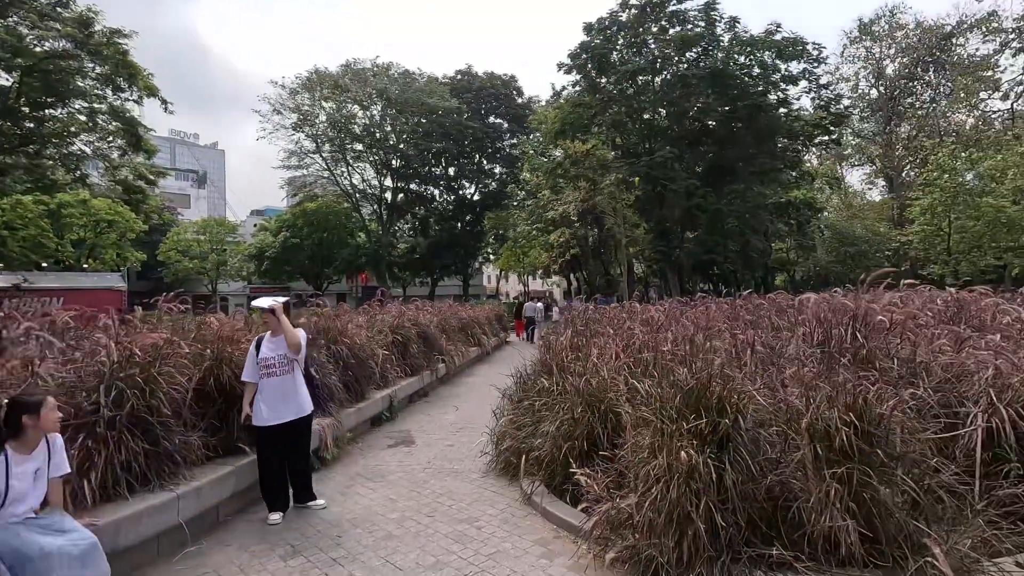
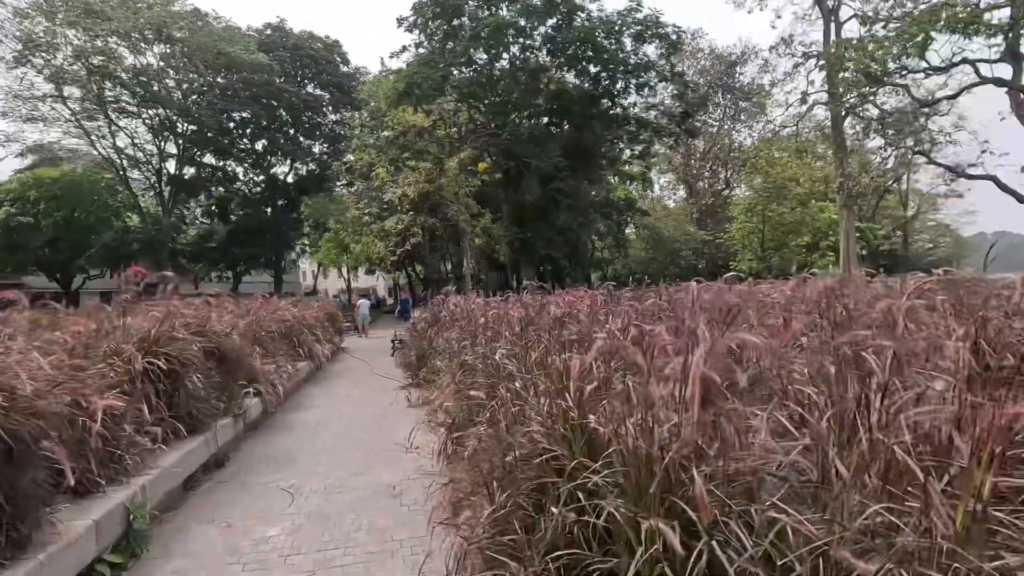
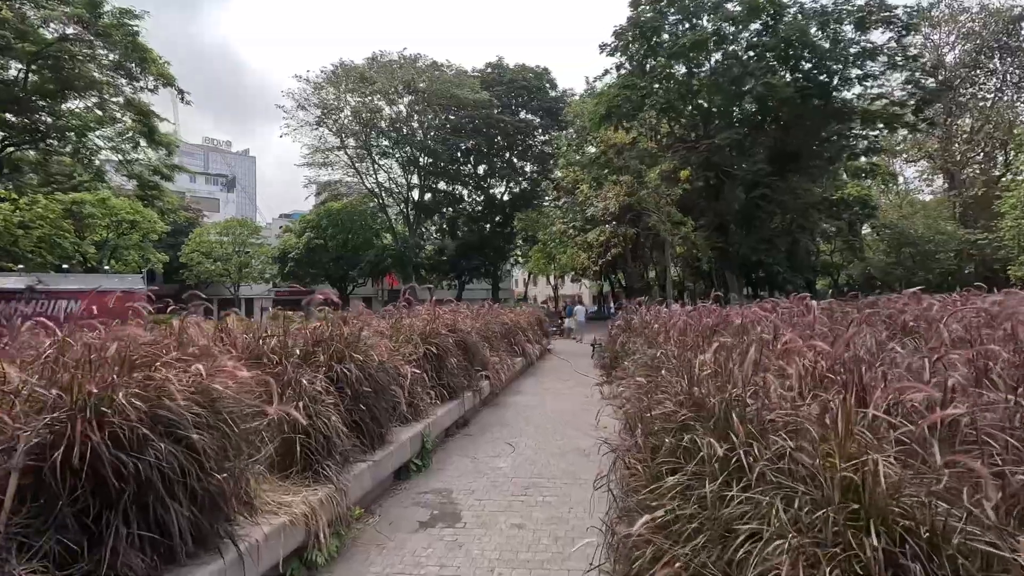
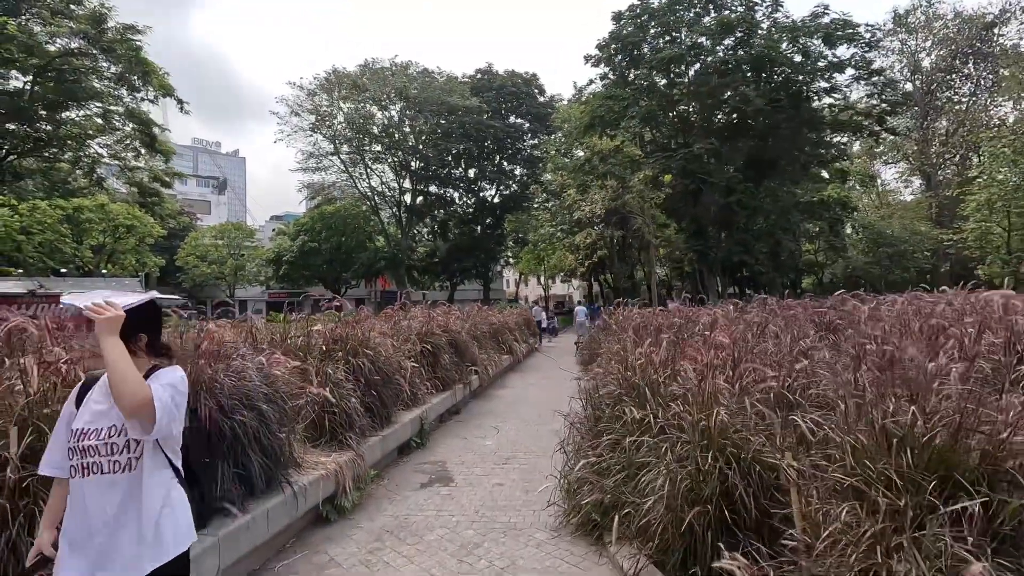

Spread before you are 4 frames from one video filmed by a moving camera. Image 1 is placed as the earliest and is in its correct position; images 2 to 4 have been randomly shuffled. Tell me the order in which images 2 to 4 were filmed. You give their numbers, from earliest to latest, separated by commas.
4, 3, 2
